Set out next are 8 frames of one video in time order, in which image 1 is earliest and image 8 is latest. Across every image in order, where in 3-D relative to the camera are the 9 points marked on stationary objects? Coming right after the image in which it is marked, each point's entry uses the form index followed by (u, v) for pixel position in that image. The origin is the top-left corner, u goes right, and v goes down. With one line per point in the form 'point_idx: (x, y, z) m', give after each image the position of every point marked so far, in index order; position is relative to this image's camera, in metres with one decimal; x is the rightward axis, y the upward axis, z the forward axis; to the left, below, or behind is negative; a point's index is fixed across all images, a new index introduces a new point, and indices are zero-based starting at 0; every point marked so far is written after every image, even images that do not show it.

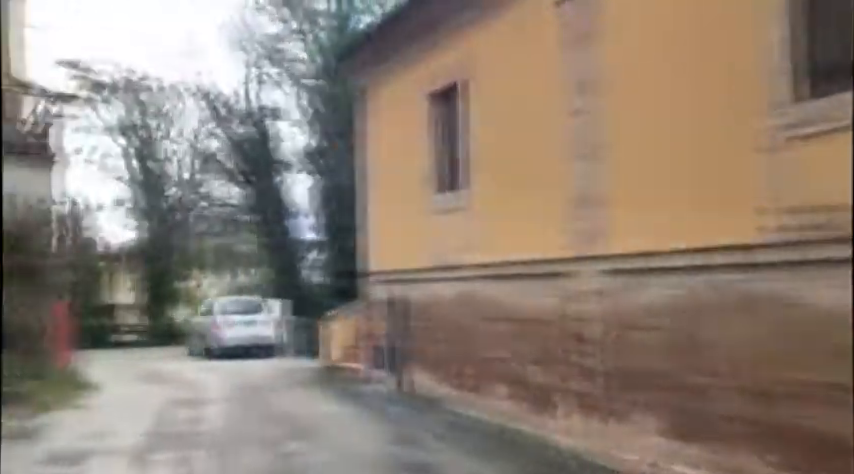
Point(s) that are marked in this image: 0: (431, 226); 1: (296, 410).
0: (0.0, +0.2, +10.8) m
1: (-1.9, -2.5, +10.3) m
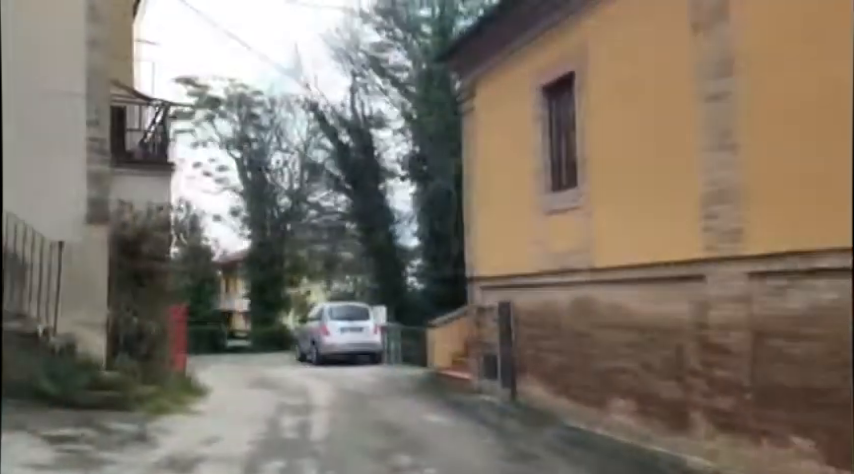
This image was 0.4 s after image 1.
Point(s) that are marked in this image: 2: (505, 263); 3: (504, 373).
0: (+1.6, +0.1, +10.2) m
1: (-0.3, -2.6, +9.9) m
2: (+1.3, -0.4, +11.1) m
3: (+1.2, -2.1, +11.1) m
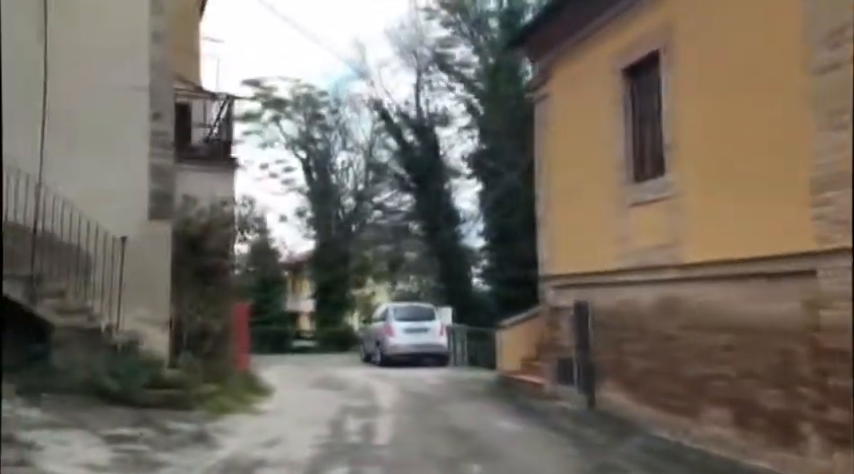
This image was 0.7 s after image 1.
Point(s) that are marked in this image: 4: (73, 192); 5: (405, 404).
0: (+2.6, +0.2, +9.4) m
1: (+0.6, -2.5, +9.3) m
2: (+2.3, -0.4, +10.3) m
3: (+2.3, -2.1, +10.3) m
4: (-4.9, +0.6, +9.8) m
5: (-0.3, -2.6, +11.0) m
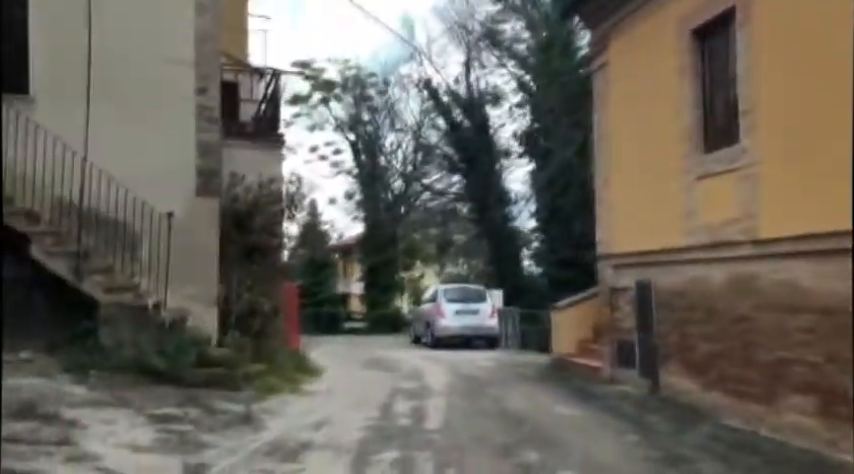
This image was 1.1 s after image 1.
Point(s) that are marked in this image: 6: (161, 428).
0: (+3.2, +0.5, +8.8) m
1: (+1.3, -2.2, +8.9) m
2: (+3.0, 0.0, +9.7) m
3: (+3.0, -1.7, +9.8) m
4: (-4.2, +0.9, +9.7) m
5: (+0.4, -2.2, +10.6) m
6: (-2.5, -1.8, +6.8) m
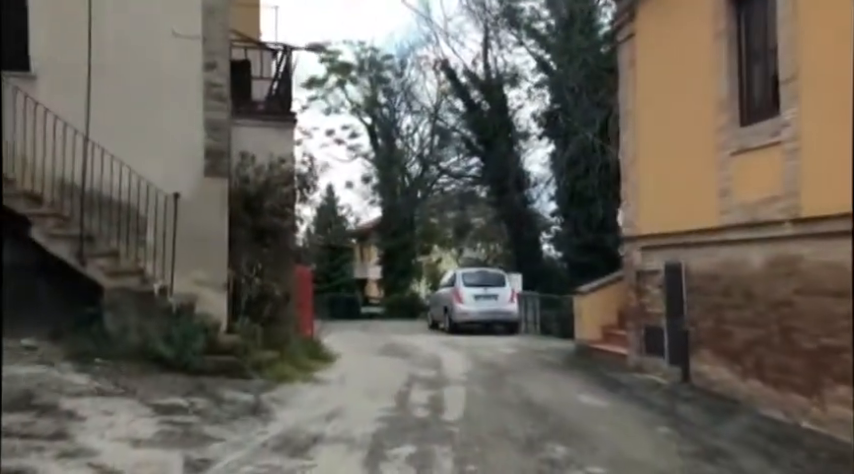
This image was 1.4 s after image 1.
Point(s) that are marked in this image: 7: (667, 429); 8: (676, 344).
0: (+3.4, +0.8, +8.2) m
1: (+1.5, -2.0, +8.4) m
2: (+3.3, +0.2, +9.2) m
3: (+3.3, -1.5, +9.3) m
4: (-4.0, +1.2, +9.3) m
5: (+0.7, -2.0, +10.2) m
6: (-2.4, -1.6, +6.4) m
7: (+2.5, -2.0, +7.3) m
8: (+3.2, -1.4, +9.3) m
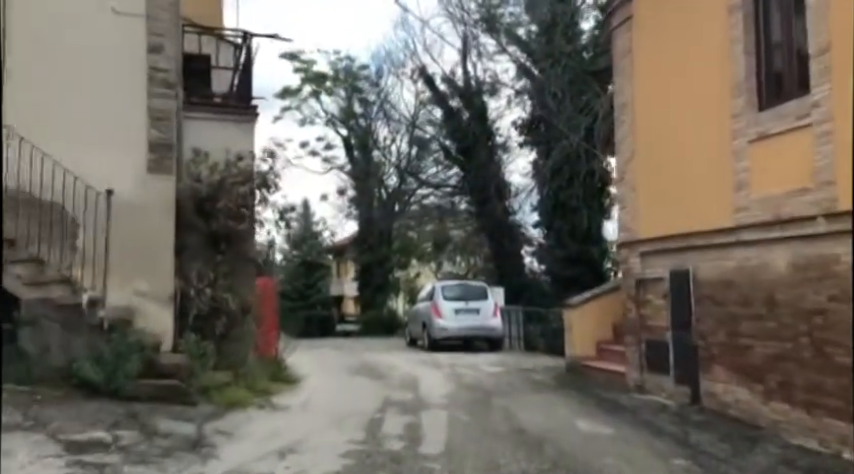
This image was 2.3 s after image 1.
0: (+3.2, +0.8, +7.2) m
1: (+1.2, -2.0, +7.3) m
2: (+3.0, +0.2, +8.2) m
3: (+3.0, -1.5, +8.2) m
4: (-4.3, +1.1, +8.1) m
5: (+0.4, -2.0, +9.0) m
6: (-2.6, -1.6, +5.2) m
7: (+2.3, -2.0, +6.2) m
8: (+3.0, -1.4, +8.2) m
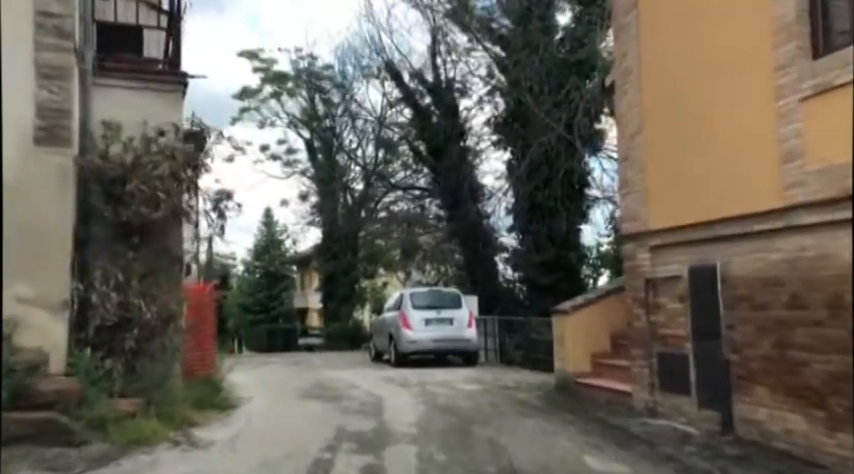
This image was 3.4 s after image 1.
0: (+2.9, +0.9, +5.7) m
1: (+1.0, -1.9, +5.7) m
2: (+2.6, +0.3, +6.6) m
3: (+2.6, -1.4, +6.7) m
4: (-4.6, +1.2, +6.3) m
5: (0.0, -1.9, +7.3) m
6: (-2.7, -1.5, +3.4) m
7: (+2.0, -1.8, +4.6) m
8: (+2.6, -1.3, +6.6) m
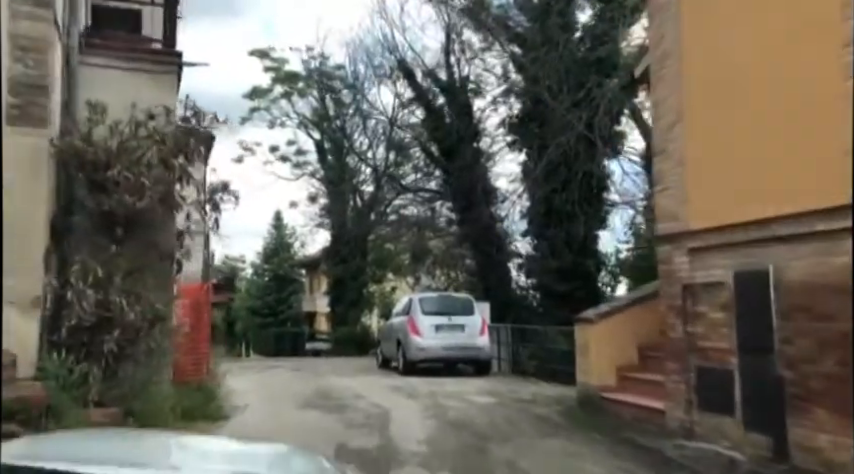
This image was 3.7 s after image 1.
0: (+3.0, +0.9, +5.0) m
1: (+1.0, -1.8, +4.9) m
2: (+2.8, +0.3, +5.9) m
3: (+2.7, -1.4, +5.9) m
4: (-4.5, +1.3, +5.6) m
5: (+0.1, -1.9, +6.6) m
6: (-2.7, -1.4, +2.7) m
7: (+2.1, -1.8, +3.8) m
8: (+2.7, -1.3, +5.9) m
